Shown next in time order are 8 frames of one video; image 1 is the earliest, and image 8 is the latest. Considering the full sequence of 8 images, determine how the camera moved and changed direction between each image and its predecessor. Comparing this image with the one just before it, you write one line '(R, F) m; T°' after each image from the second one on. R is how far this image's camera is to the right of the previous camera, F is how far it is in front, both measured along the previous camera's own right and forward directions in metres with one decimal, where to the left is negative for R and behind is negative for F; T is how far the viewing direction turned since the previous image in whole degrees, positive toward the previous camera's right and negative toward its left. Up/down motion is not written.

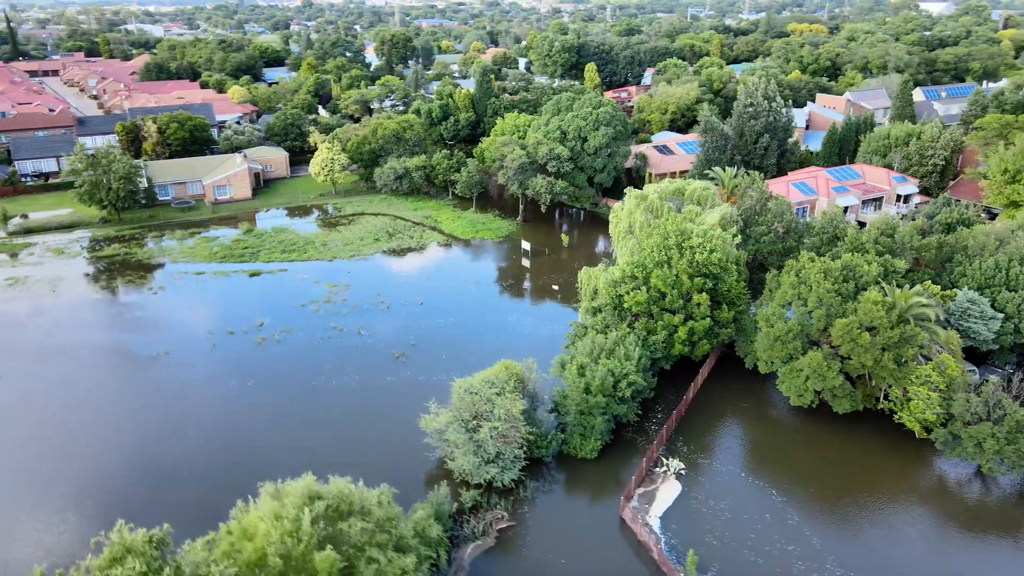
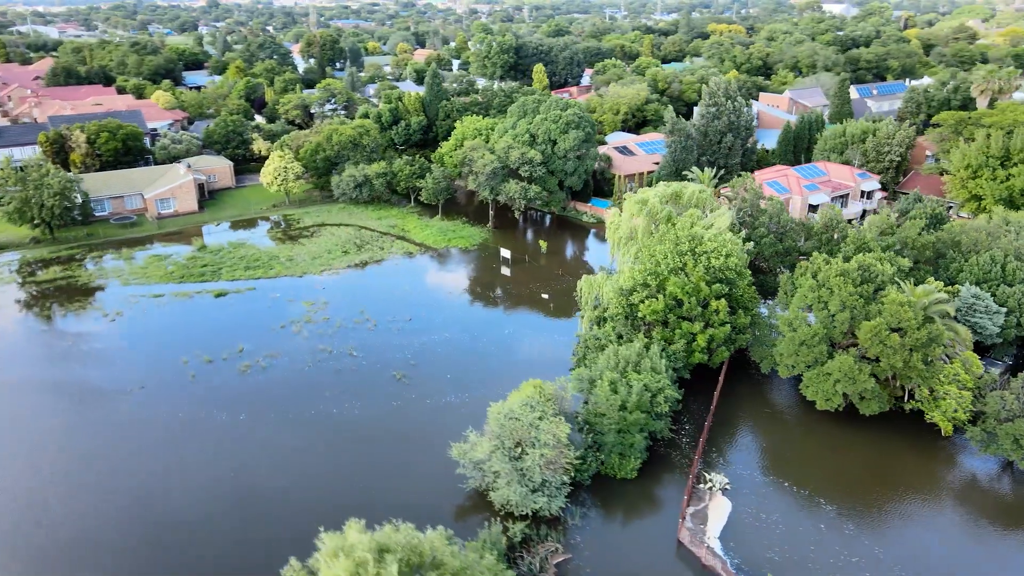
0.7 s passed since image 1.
(-3.0, +1.3) m; +6°
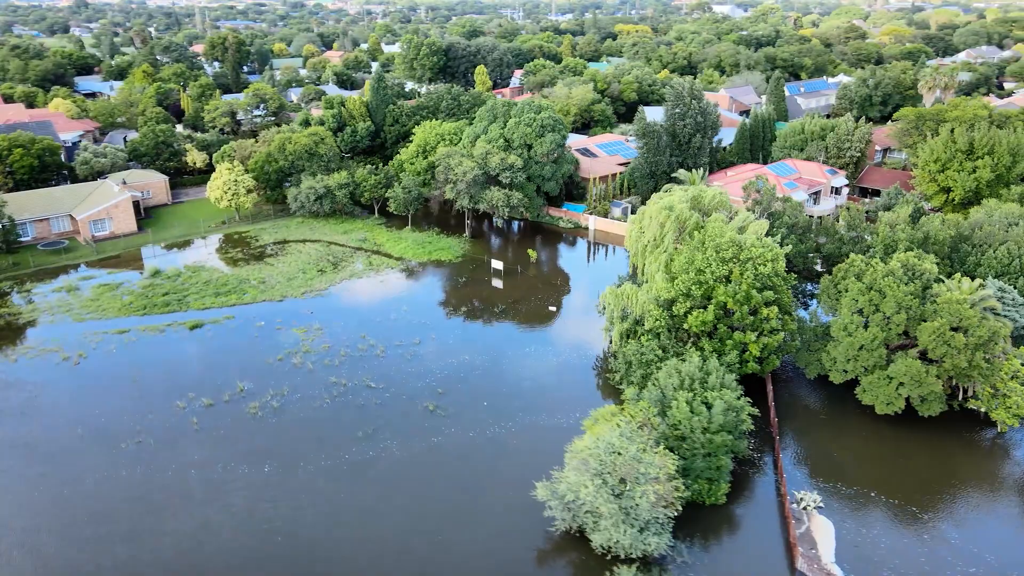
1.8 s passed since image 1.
(-4.5, +2.0) m; +8°
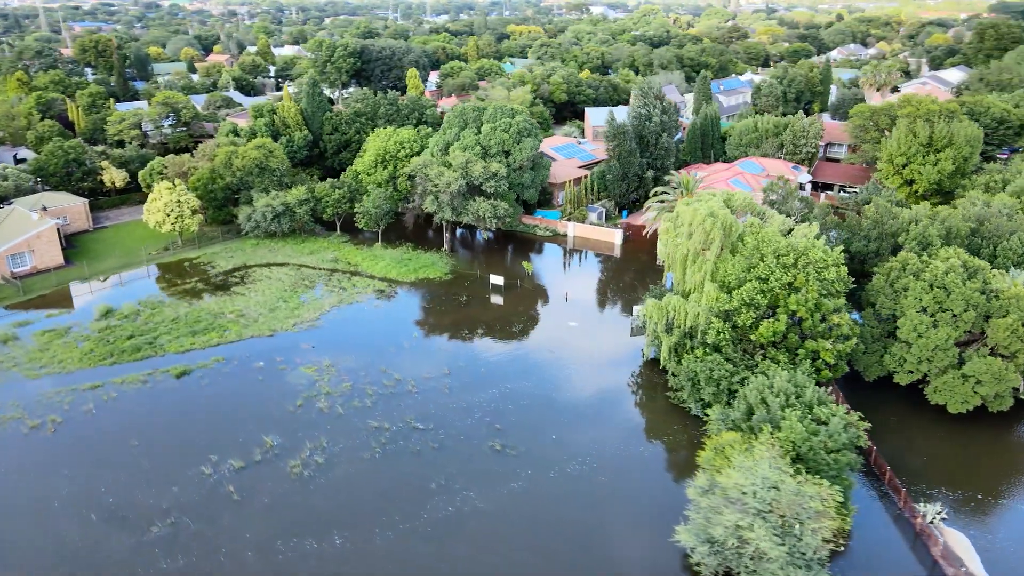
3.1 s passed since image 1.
(-5.5, +2.5) m; +9°
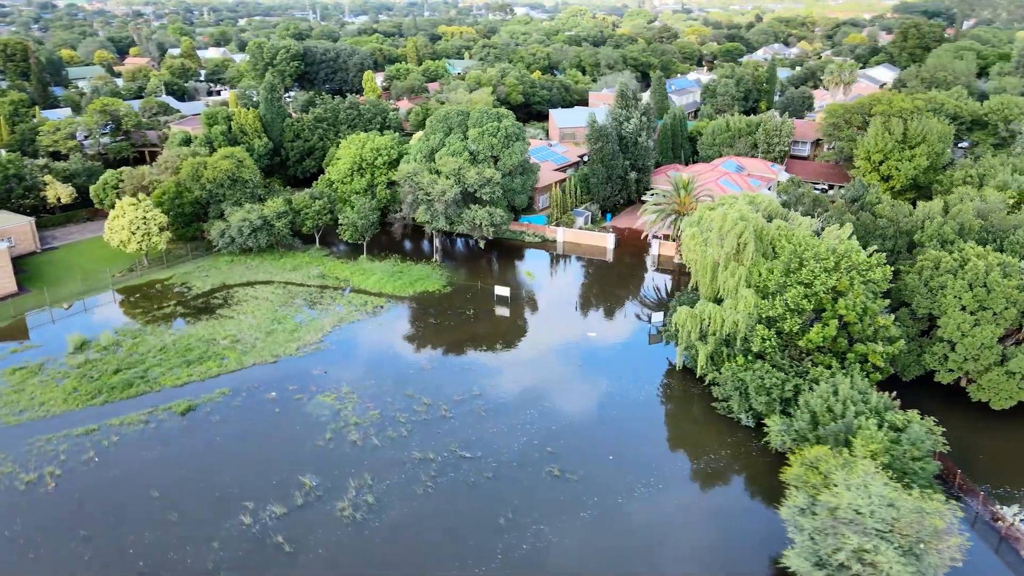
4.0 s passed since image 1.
(-3.6, +1.5) m; +6°
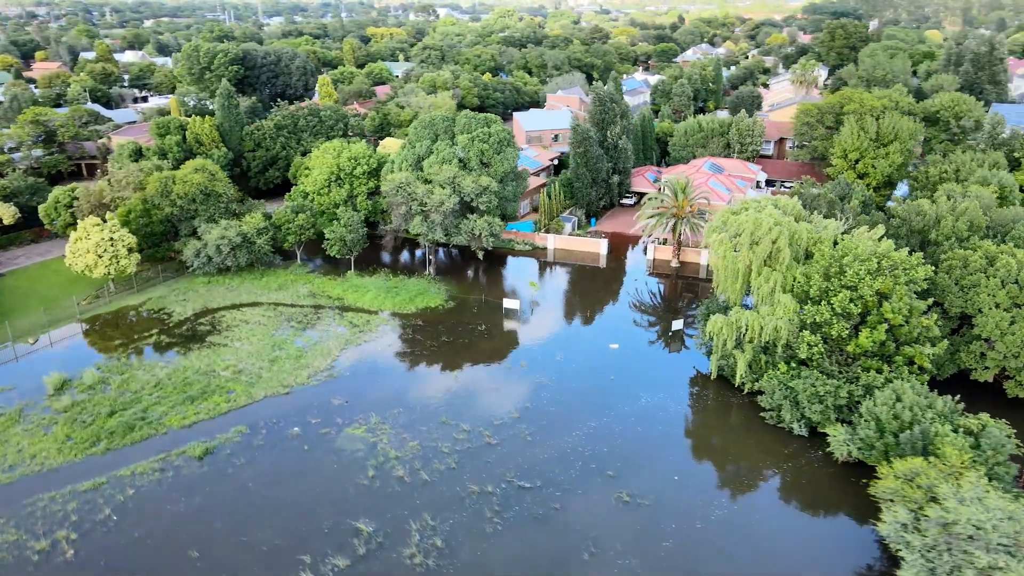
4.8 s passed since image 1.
(-3.6, +1.4) m; +6°
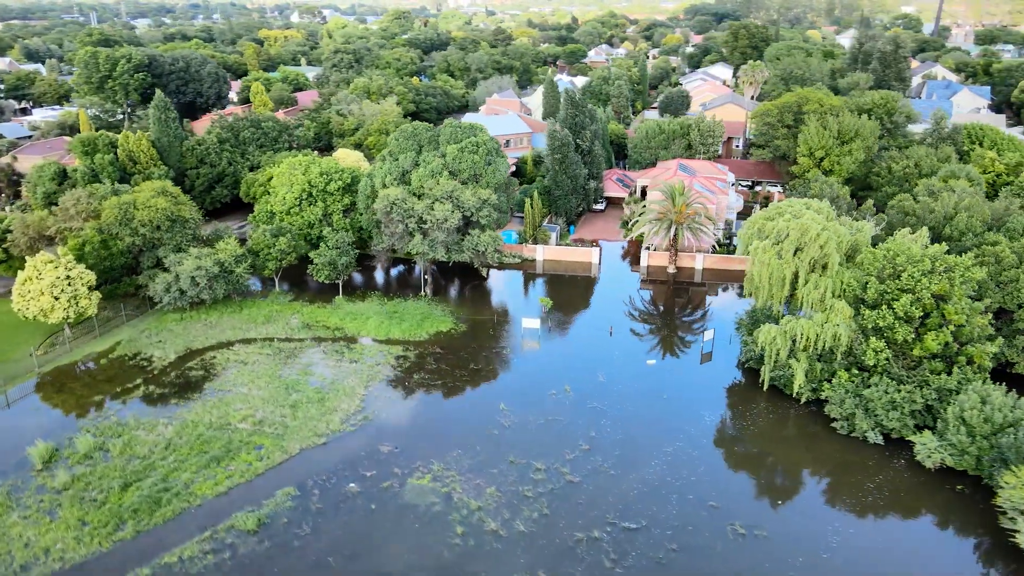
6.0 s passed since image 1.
(-5.1, +2.1) m; +8°
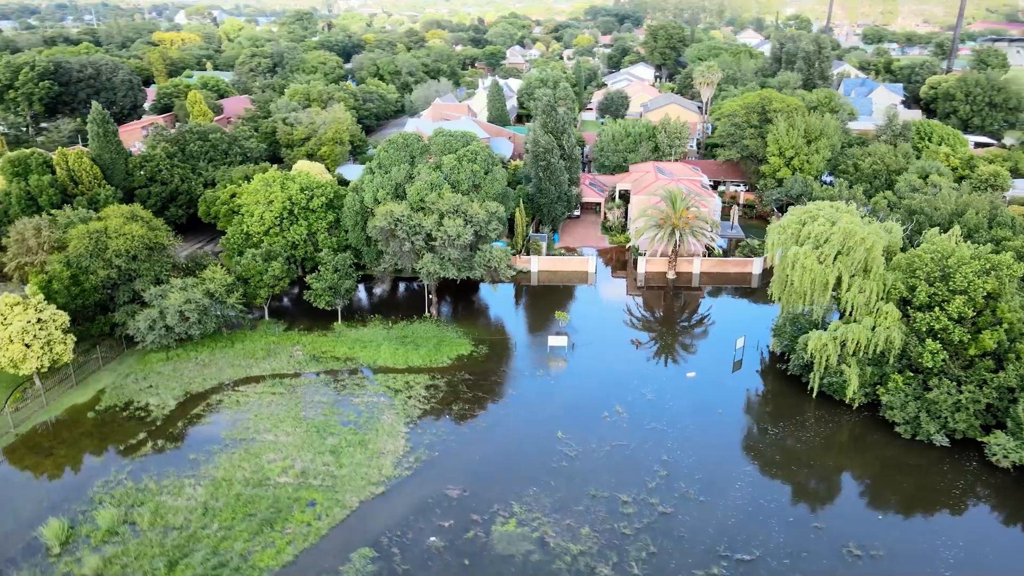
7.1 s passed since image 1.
(-4.6, +1.8) m; +8°
